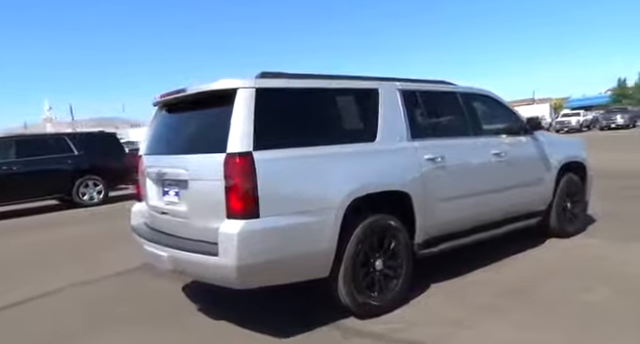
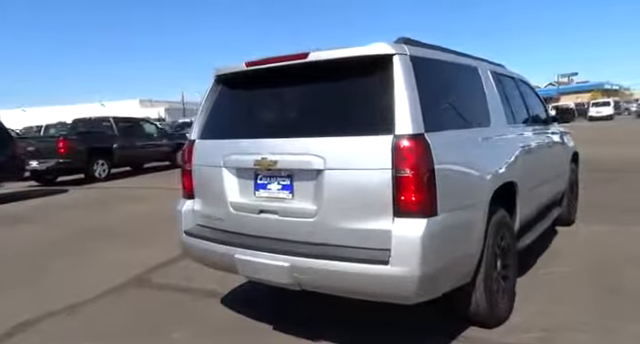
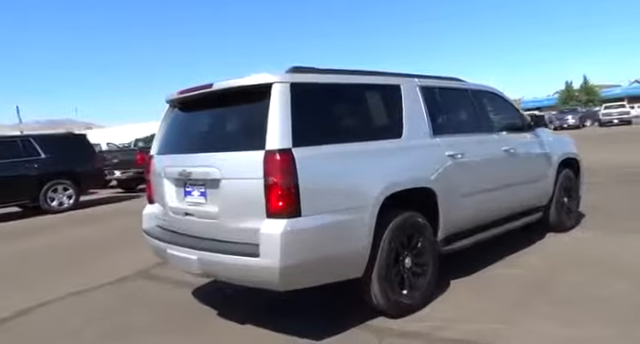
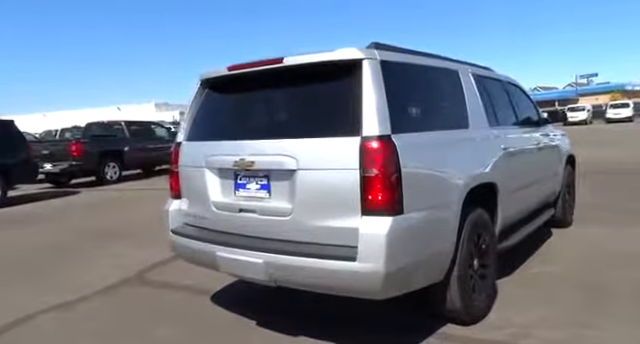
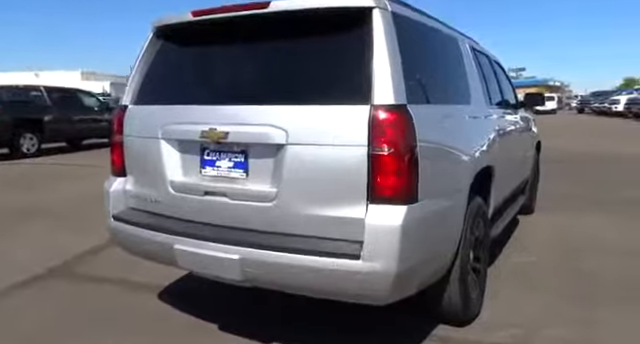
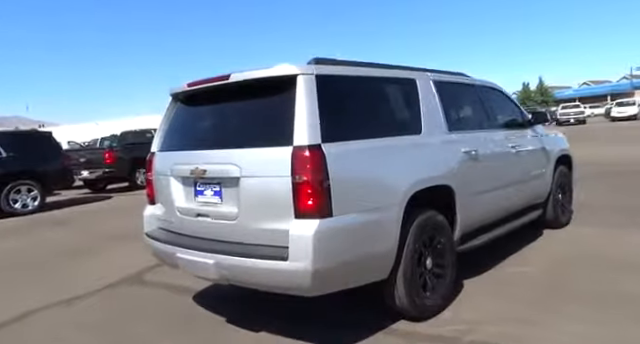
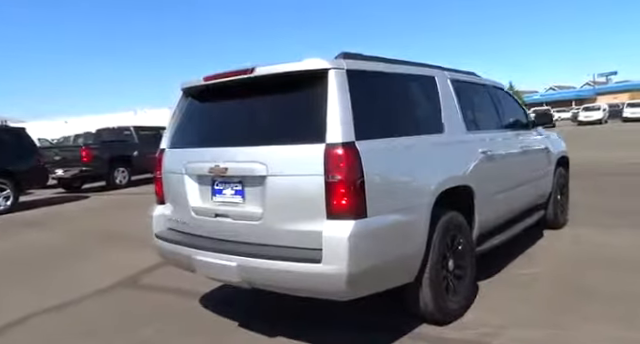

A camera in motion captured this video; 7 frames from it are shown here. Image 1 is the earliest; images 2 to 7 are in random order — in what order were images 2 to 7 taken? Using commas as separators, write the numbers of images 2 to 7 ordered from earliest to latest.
3, 6, 7, 4, 2, 5
